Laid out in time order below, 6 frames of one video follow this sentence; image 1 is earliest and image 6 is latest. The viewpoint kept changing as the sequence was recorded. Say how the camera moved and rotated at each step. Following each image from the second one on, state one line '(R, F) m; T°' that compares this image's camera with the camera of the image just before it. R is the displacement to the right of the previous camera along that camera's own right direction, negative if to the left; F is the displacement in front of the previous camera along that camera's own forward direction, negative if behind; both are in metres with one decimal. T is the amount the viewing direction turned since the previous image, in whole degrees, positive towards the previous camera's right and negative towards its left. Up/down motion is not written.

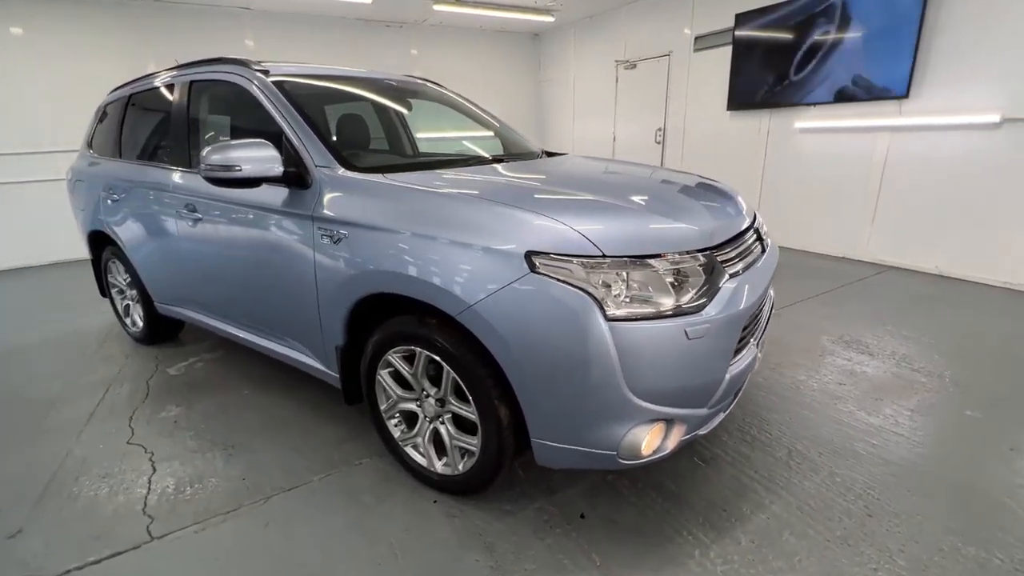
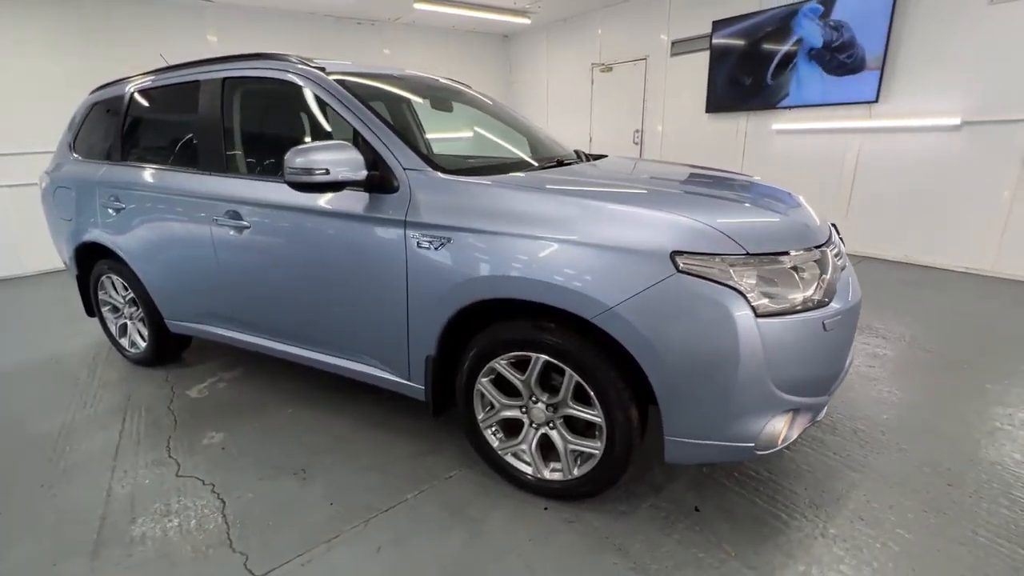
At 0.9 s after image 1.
(-0.6, 0.0) m; +7°
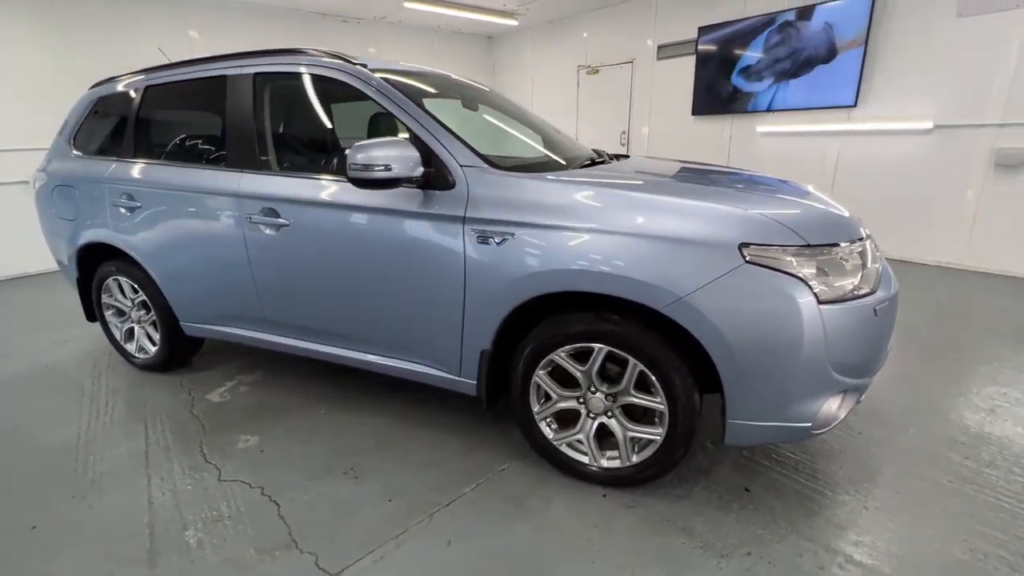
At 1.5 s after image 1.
(-0.3, 0.0) m; +4°
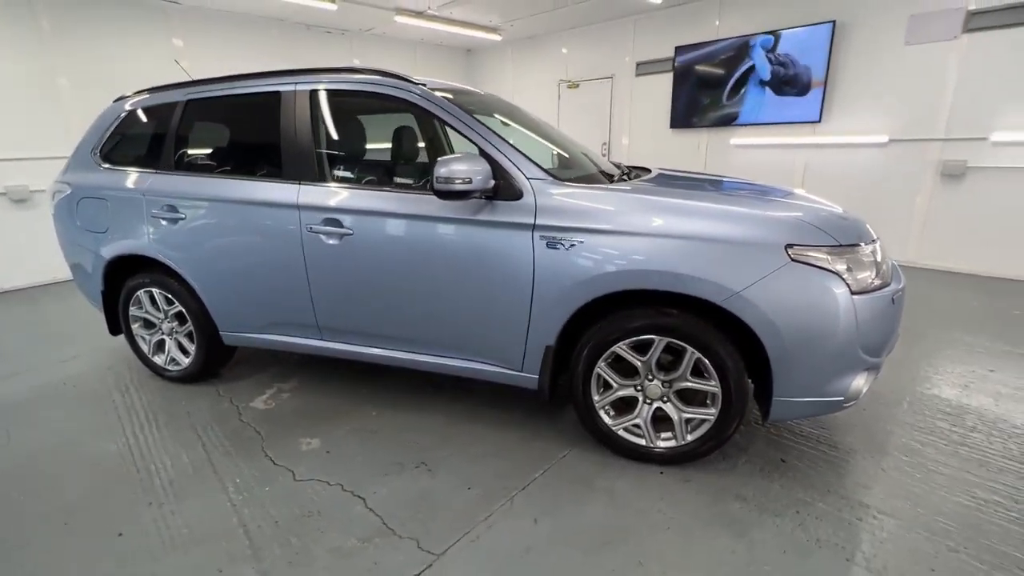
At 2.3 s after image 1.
(-0.4, -0.1) m; +5°
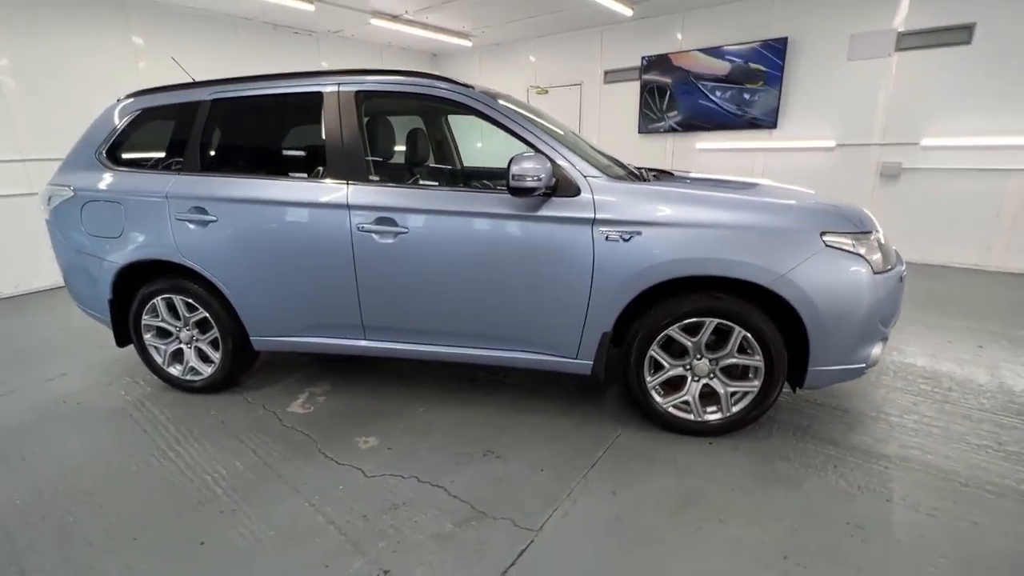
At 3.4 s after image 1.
(-0.5, -0.1) m; +7°
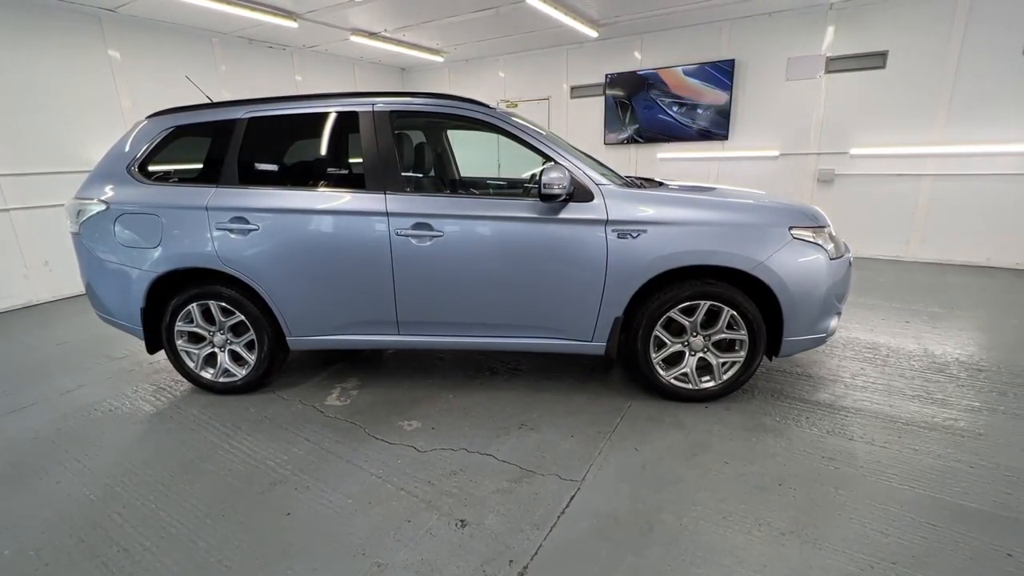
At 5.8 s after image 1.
(-0.4, -0.3) m; +6°
